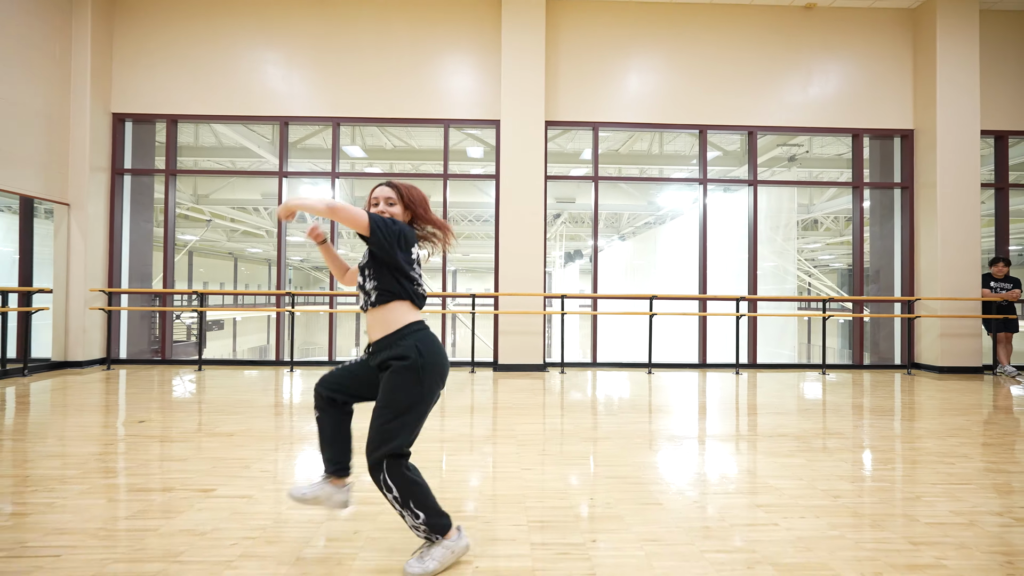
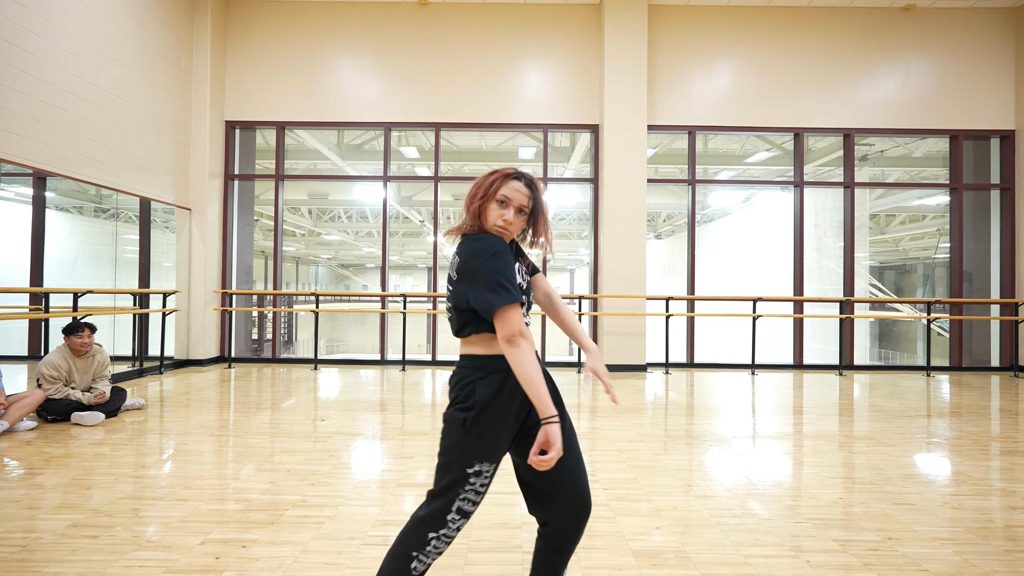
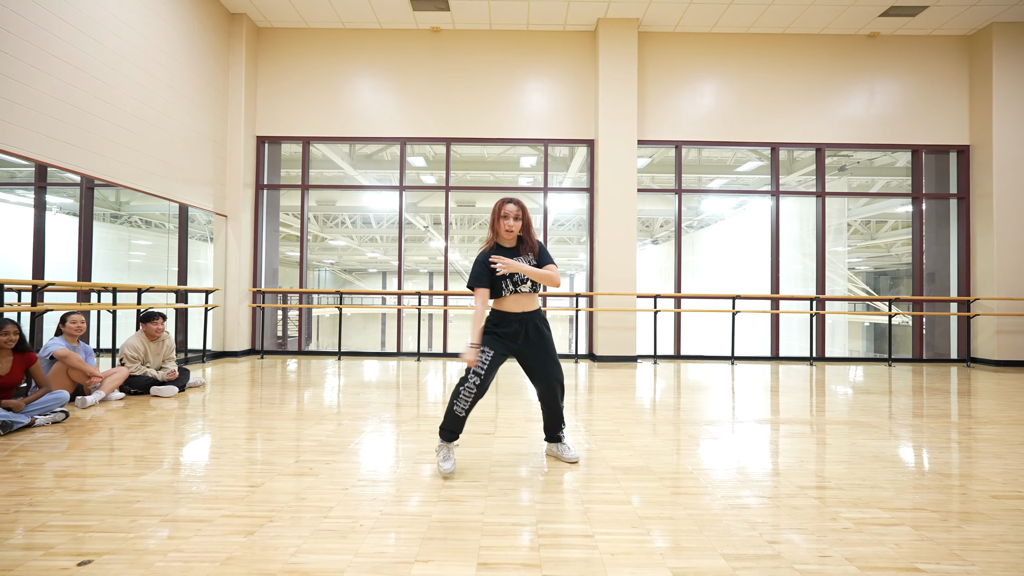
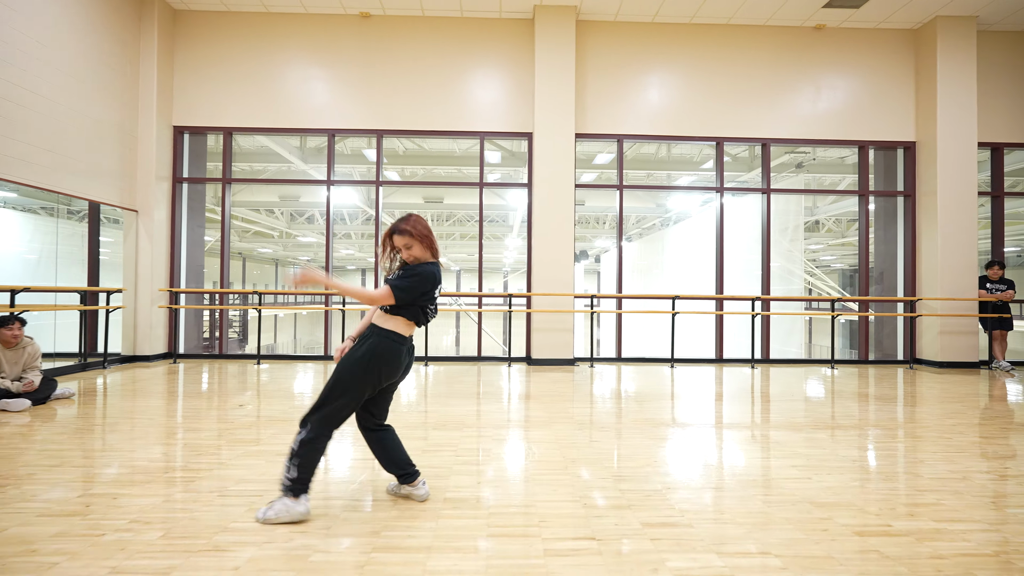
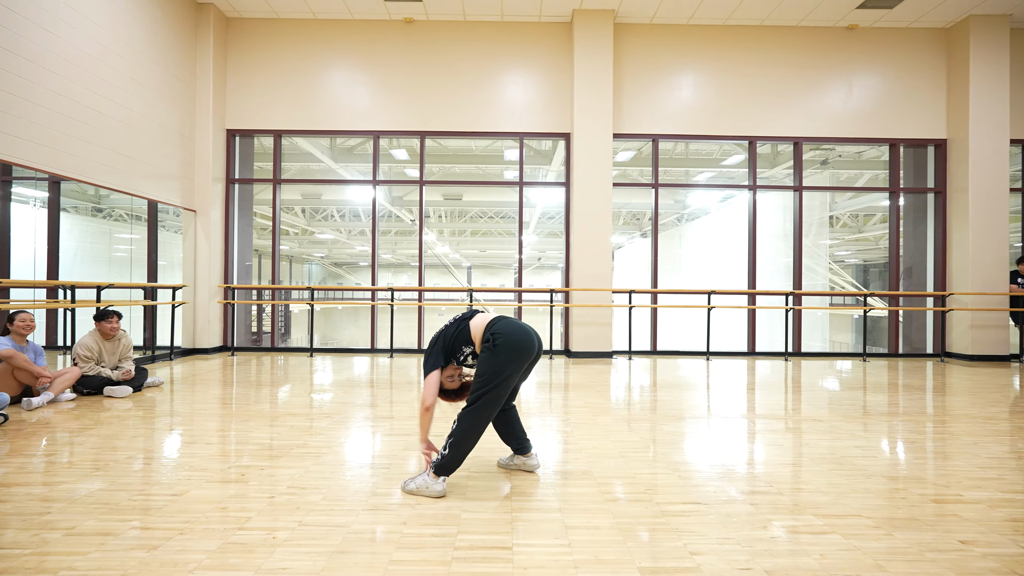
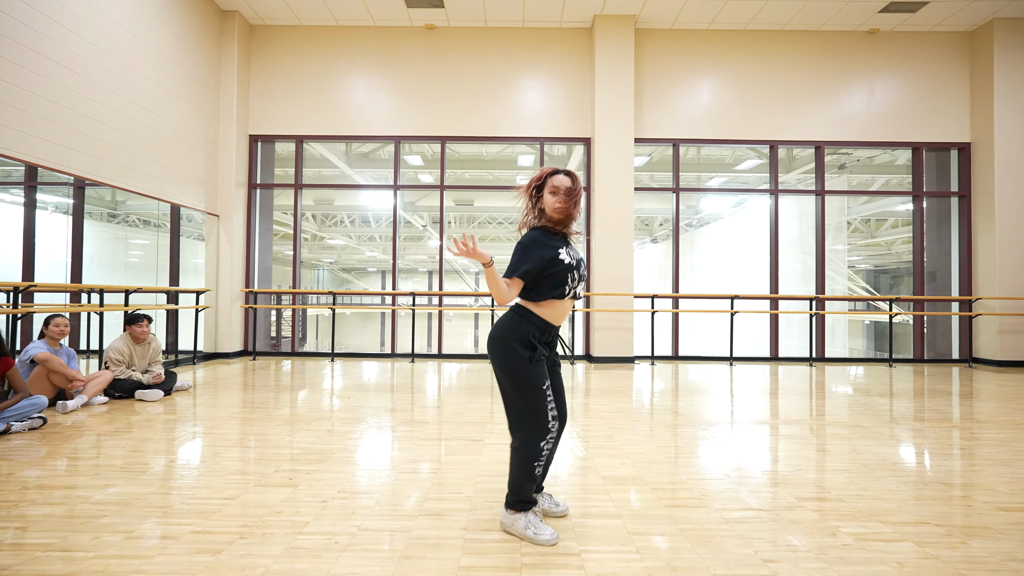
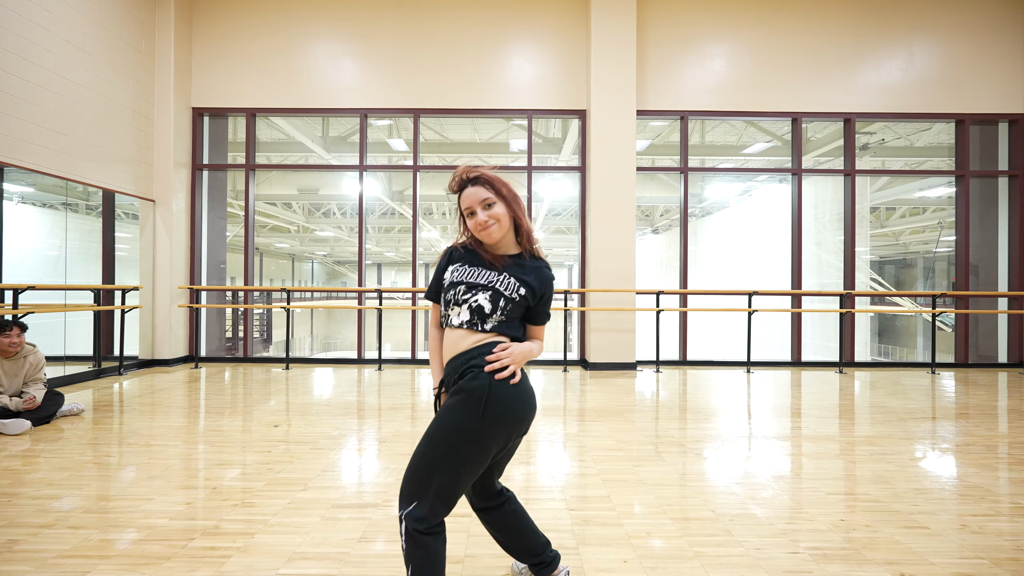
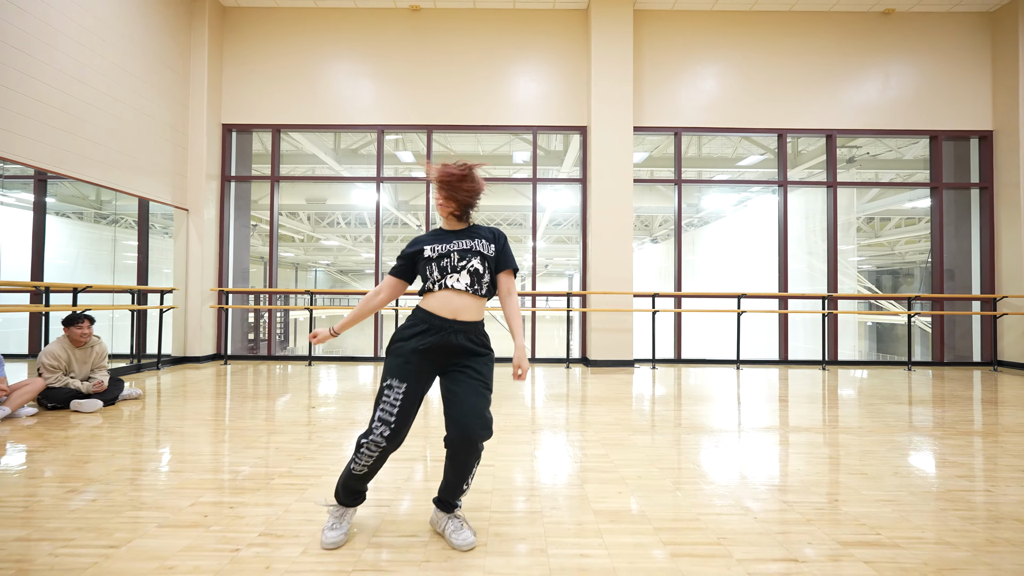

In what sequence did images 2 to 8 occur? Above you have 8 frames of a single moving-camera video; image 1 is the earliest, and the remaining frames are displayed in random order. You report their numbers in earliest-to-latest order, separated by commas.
4, 5, 7, 8, 3, 2, 6
